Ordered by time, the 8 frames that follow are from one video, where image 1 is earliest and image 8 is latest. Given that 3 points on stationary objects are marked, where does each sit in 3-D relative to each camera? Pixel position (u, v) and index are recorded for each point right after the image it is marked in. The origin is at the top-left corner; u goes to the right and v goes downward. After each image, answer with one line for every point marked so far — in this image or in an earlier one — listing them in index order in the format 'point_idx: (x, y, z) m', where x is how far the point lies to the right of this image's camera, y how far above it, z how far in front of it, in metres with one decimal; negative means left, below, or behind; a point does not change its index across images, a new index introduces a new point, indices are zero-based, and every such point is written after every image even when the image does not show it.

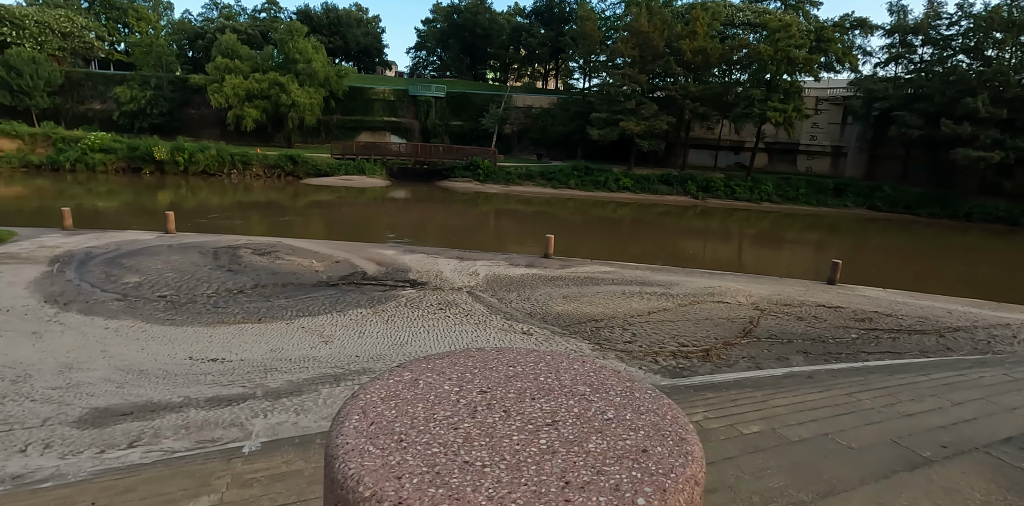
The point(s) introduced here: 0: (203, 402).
0: (-3.6, -1.7, +5.9) m
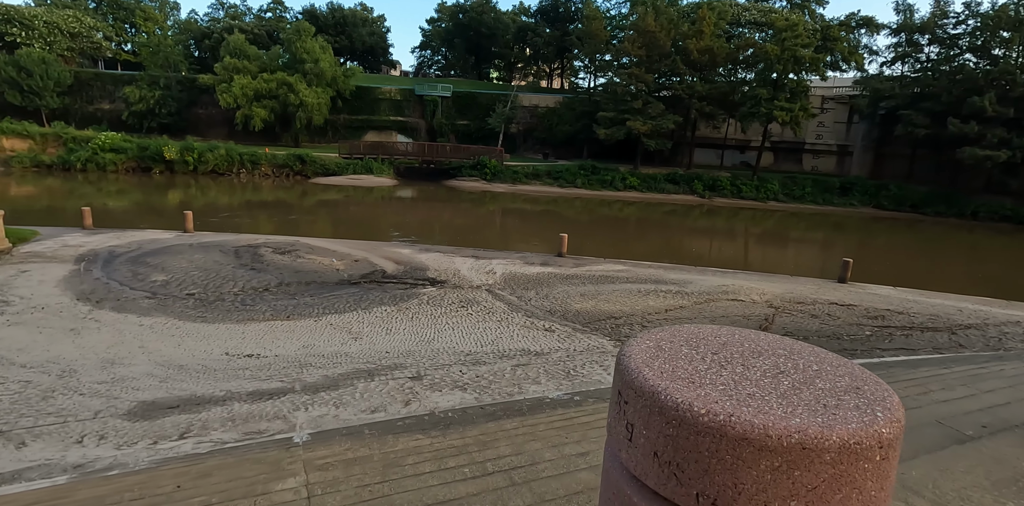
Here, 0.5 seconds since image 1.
0: (-3.2, -1.7, +6.1) m
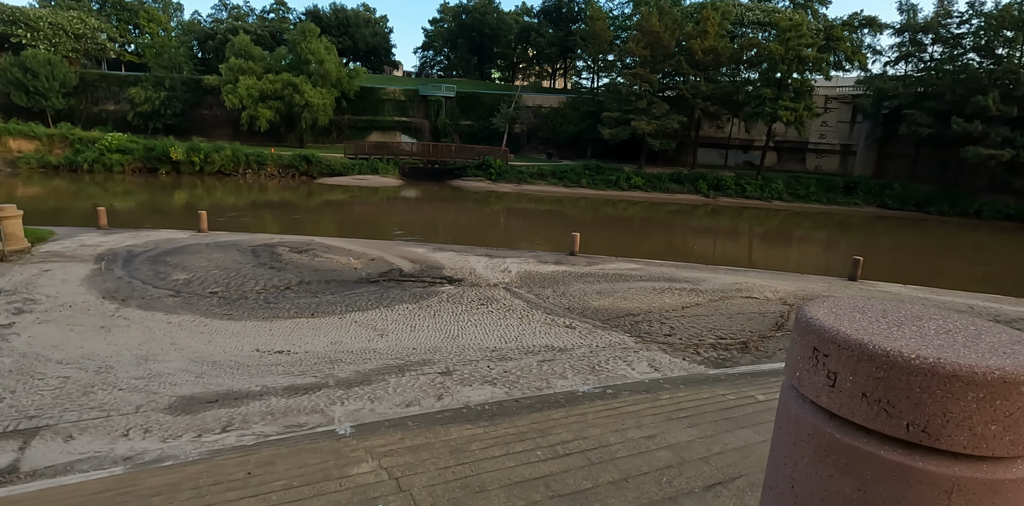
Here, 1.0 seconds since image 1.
0: (-2.8, -1.7, +6.2) m
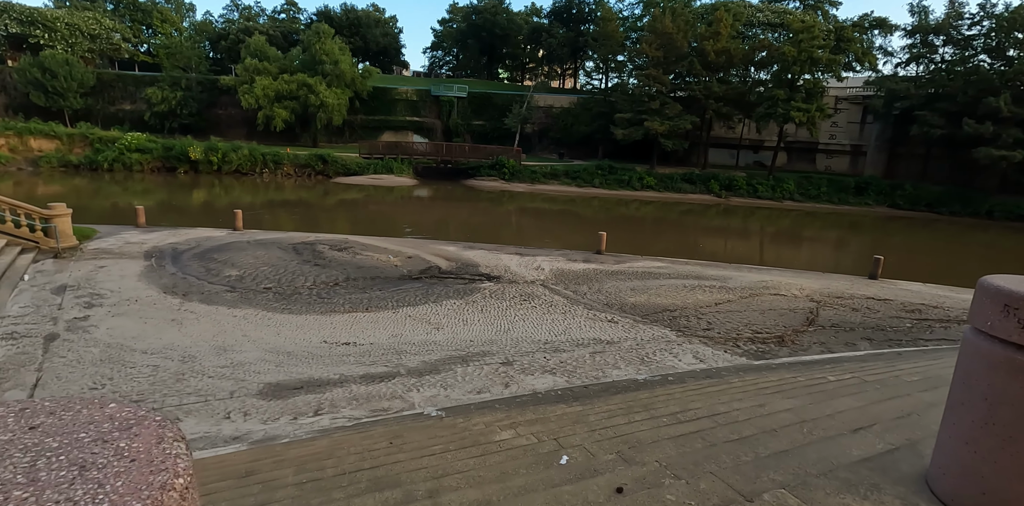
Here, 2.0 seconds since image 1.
0: (-2.0, -1.7, +6.7) m
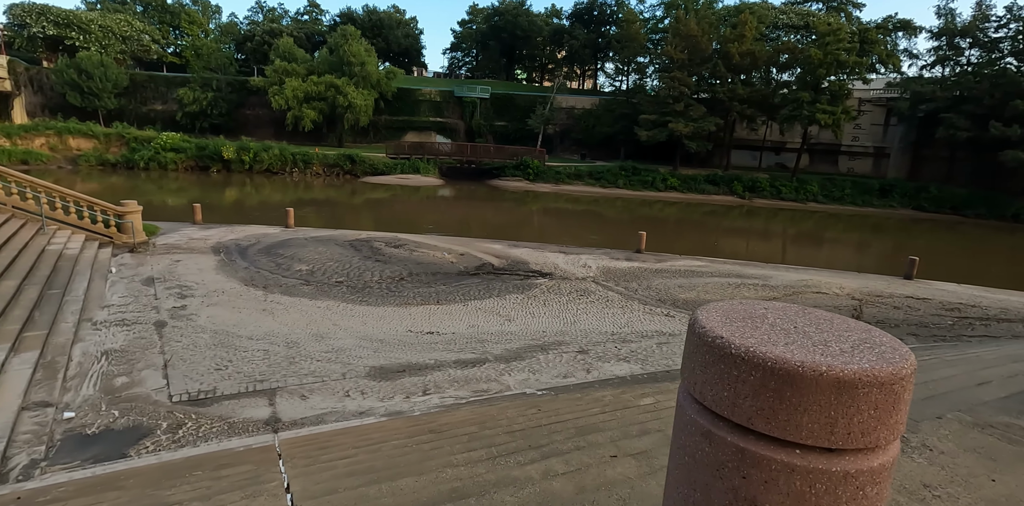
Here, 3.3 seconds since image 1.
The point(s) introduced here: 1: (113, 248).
0: (-0.9, -1.6, +7.3) m
1: (-10.7, +0.1, +13.5) m
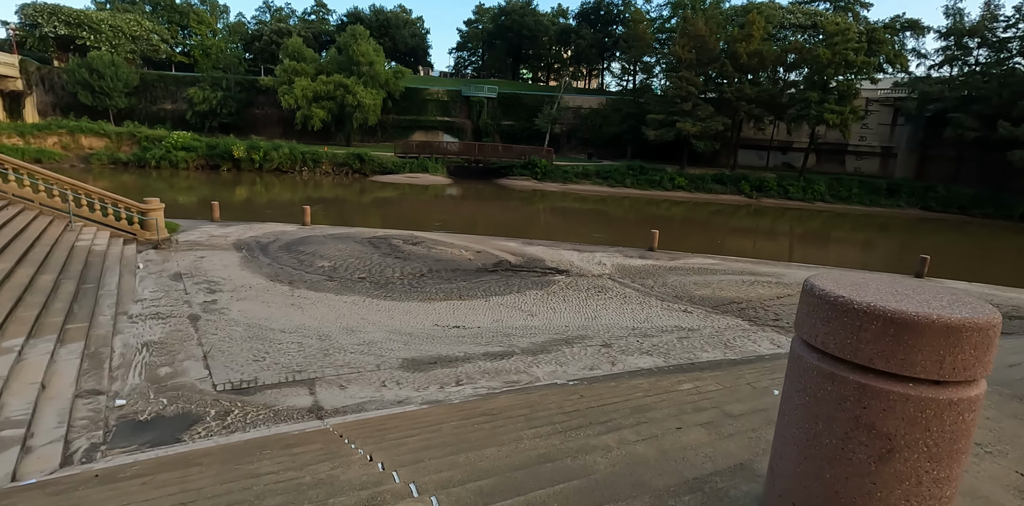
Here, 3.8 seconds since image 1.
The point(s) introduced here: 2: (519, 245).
0: (-0.5, -1.5, +7.5) m
1: (-10.3, +0.2, +13.8) m
2: (+0.2, +0.2, +15.5) m
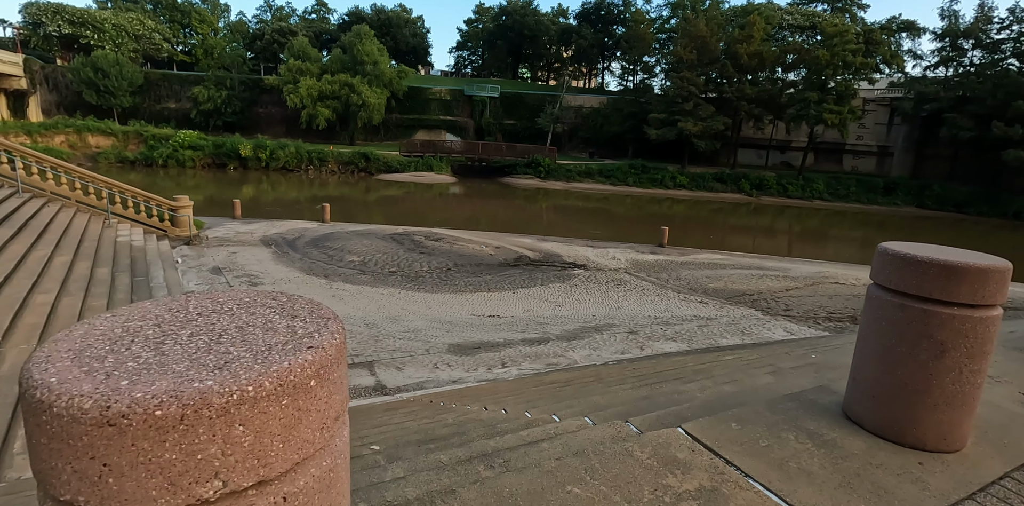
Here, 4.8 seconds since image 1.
0: (+0.1, -1.4, +8.1) m
1: (-9.8, +0.4, +14.4) m
2: (+0.7, +0.4, +16.1) m
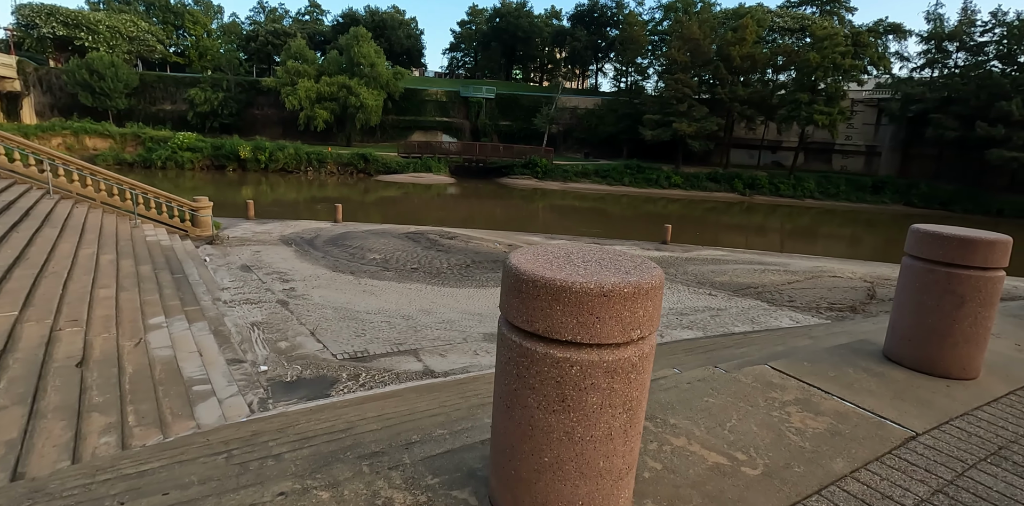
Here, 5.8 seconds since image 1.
0: (+0.6, -1.3, +8.7) m
1: (-9.4, +0.4, +14.8) m
2: (+1.1, +0.4, +16.7) m
